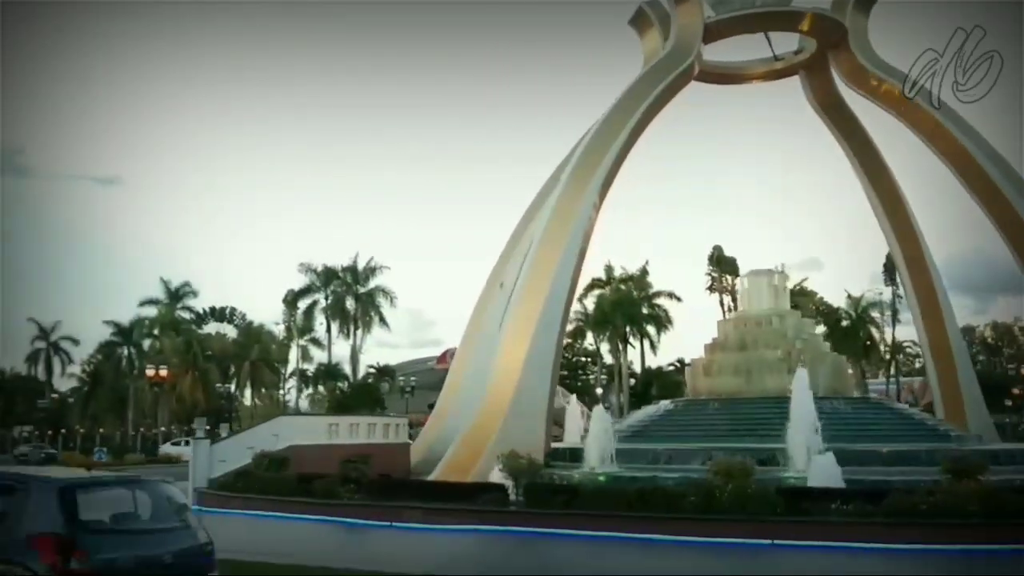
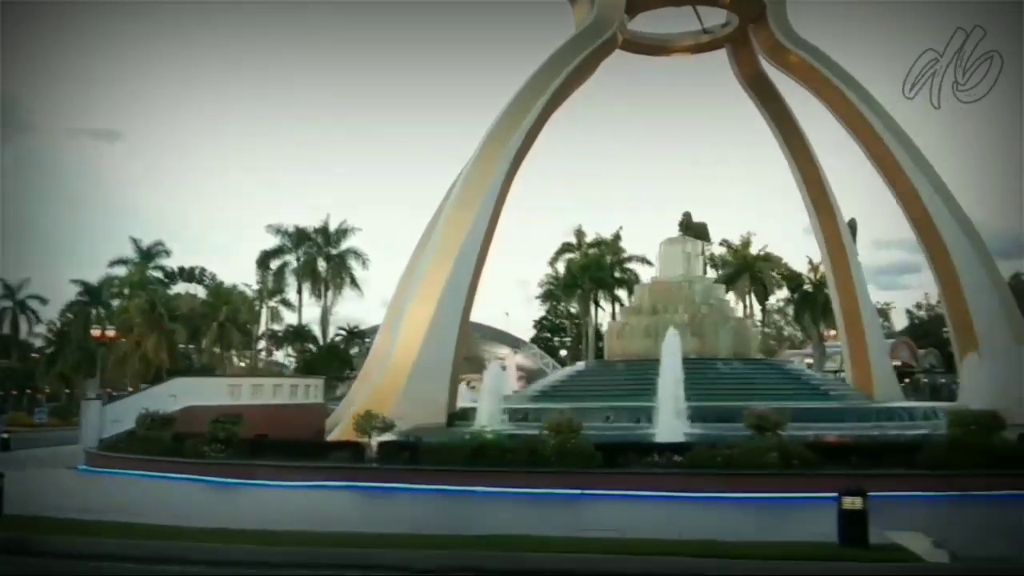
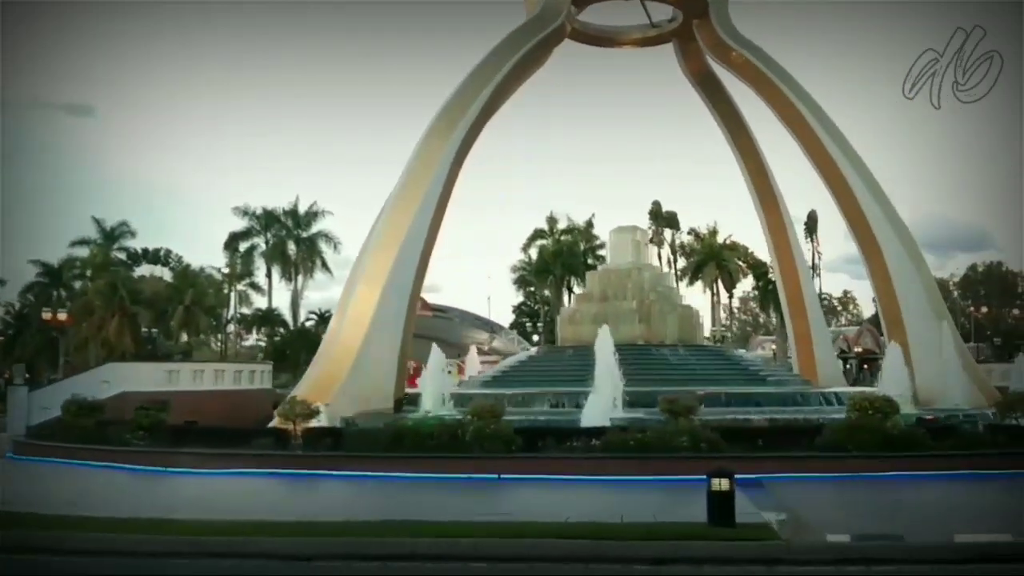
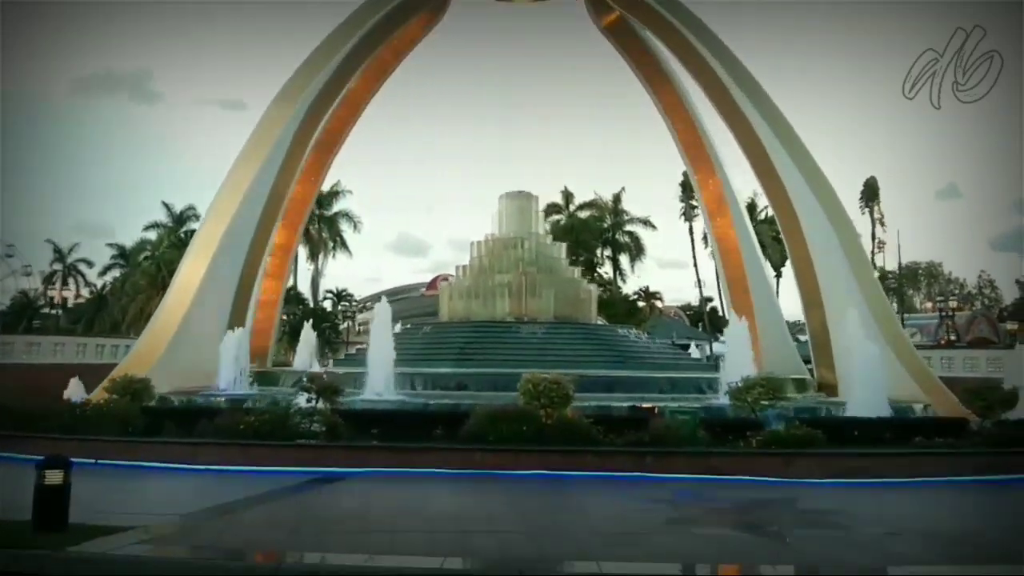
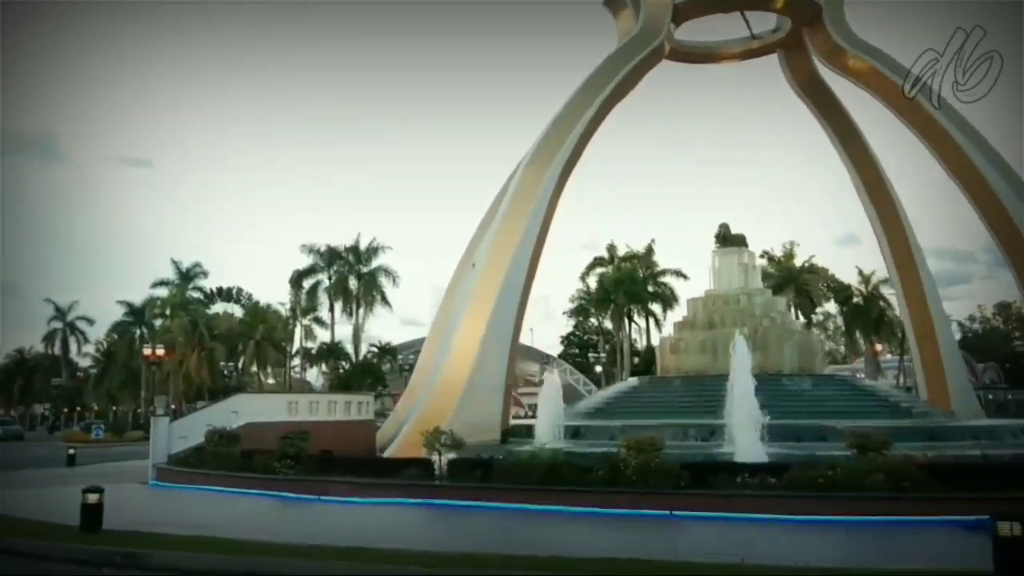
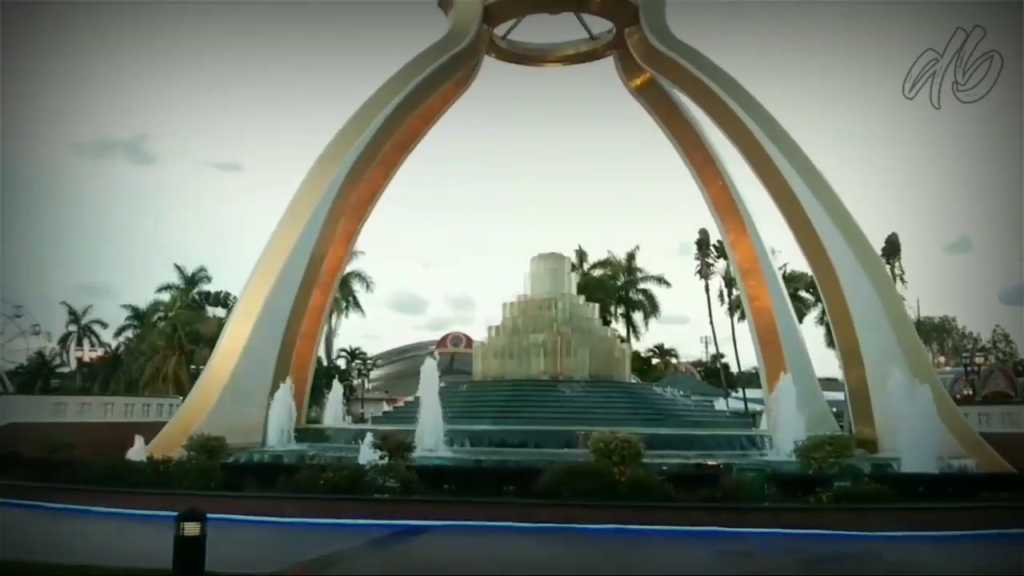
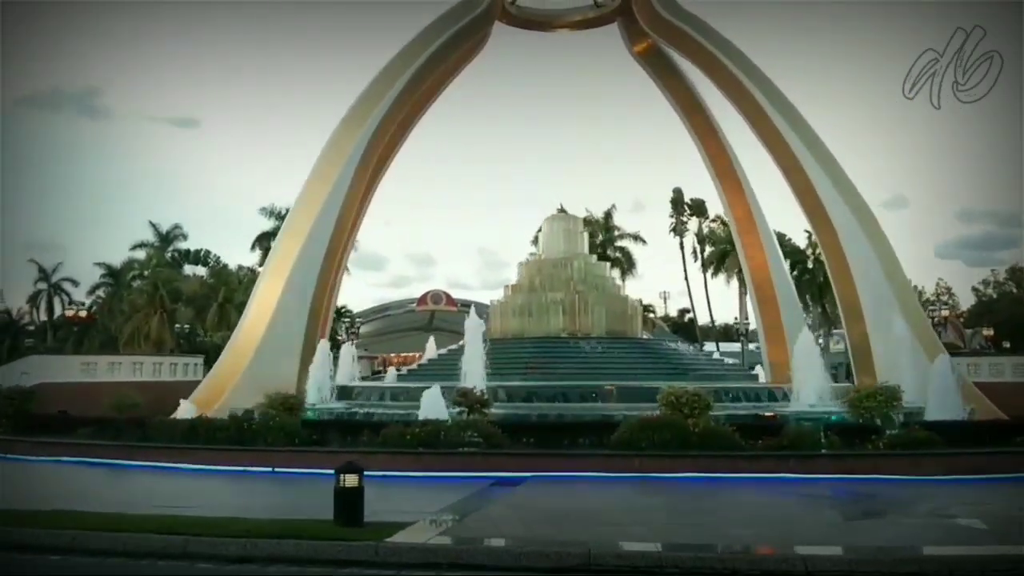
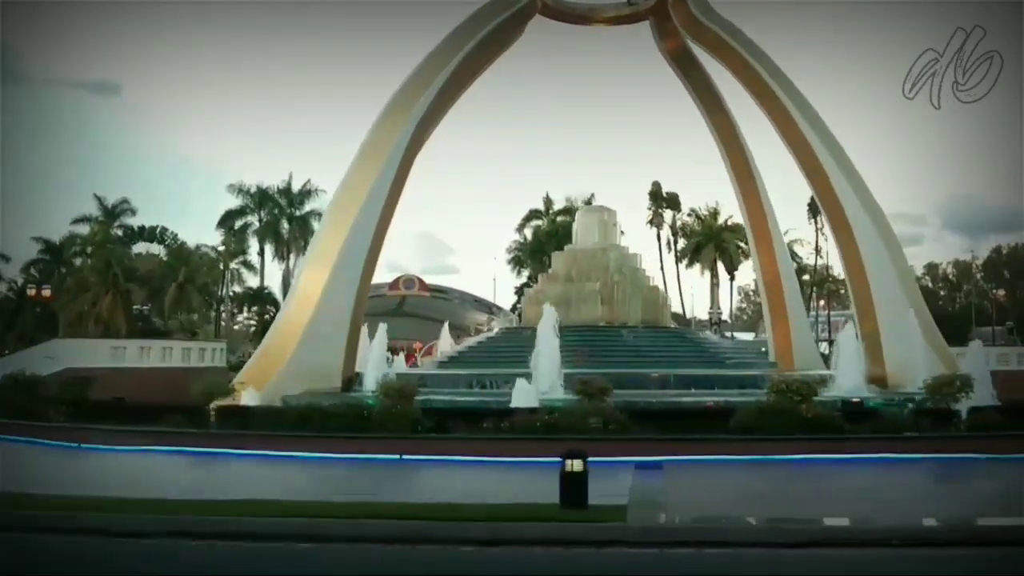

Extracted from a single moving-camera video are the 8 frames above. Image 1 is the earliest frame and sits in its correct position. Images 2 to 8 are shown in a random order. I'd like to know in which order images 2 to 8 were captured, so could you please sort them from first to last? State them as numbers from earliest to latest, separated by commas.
5, 2, 3, 8, 7, 6, 4
